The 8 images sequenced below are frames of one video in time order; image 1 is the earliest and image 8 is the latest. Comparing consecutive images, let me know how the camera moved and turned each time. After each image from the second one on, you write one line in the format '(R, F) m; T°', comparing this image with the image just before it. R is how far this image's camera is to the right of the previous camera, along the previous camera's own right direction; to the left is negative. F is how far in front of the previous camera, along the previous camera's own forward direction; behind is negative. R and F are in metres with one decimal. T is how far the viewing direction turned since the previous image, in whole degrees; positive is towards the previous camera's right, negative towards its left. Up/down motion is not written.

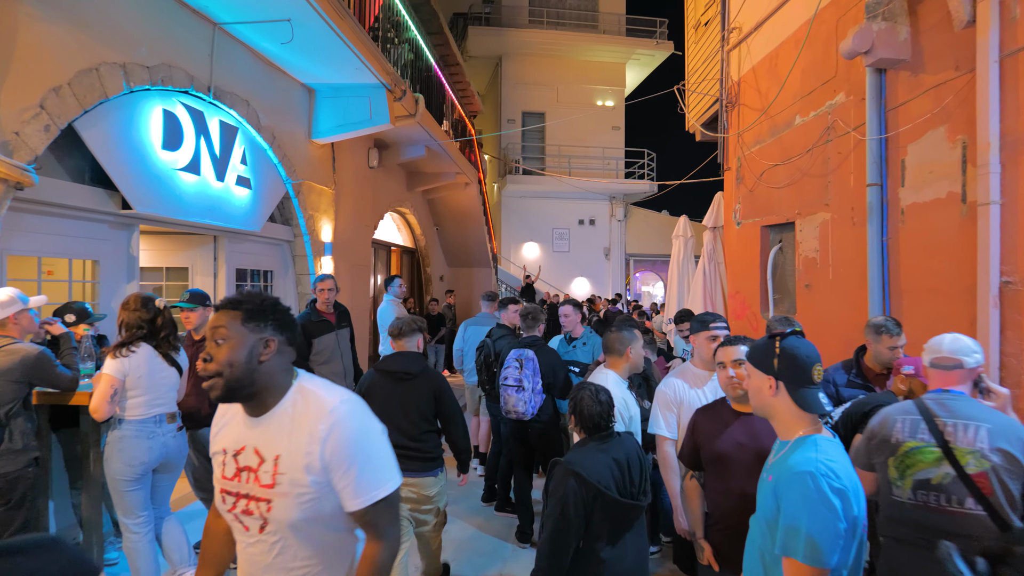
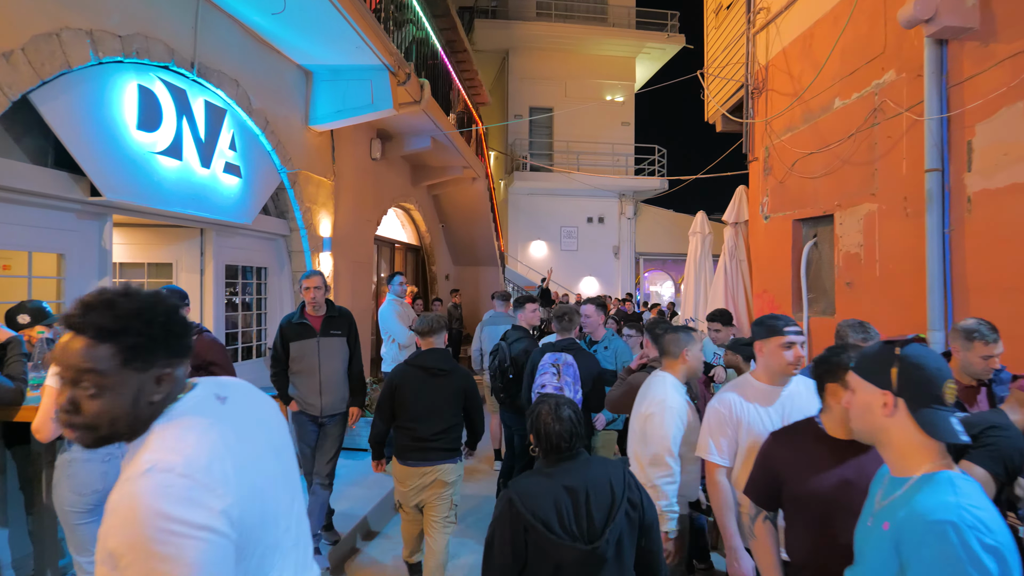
(-0.1, +0.5) m; 0°
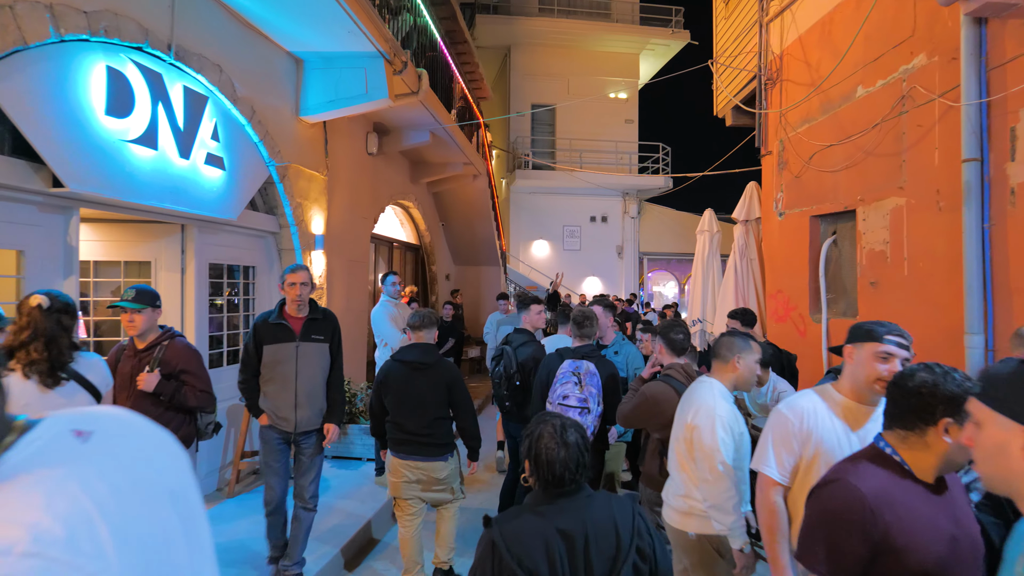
(0.0, +0.3) m; 0°
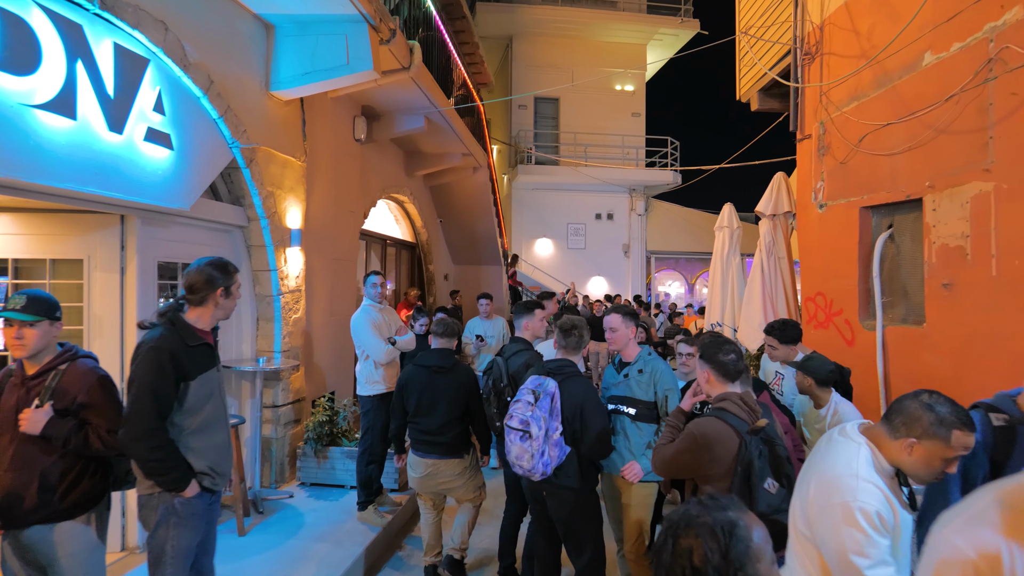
(0.0, +0.7) m; 0°
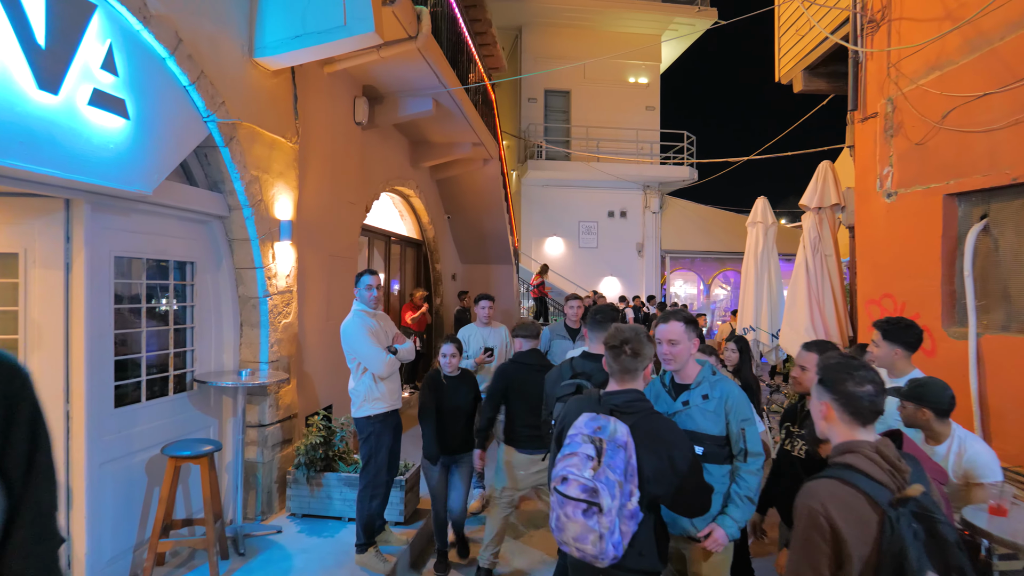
(-0.1, +0.7) m; 0°
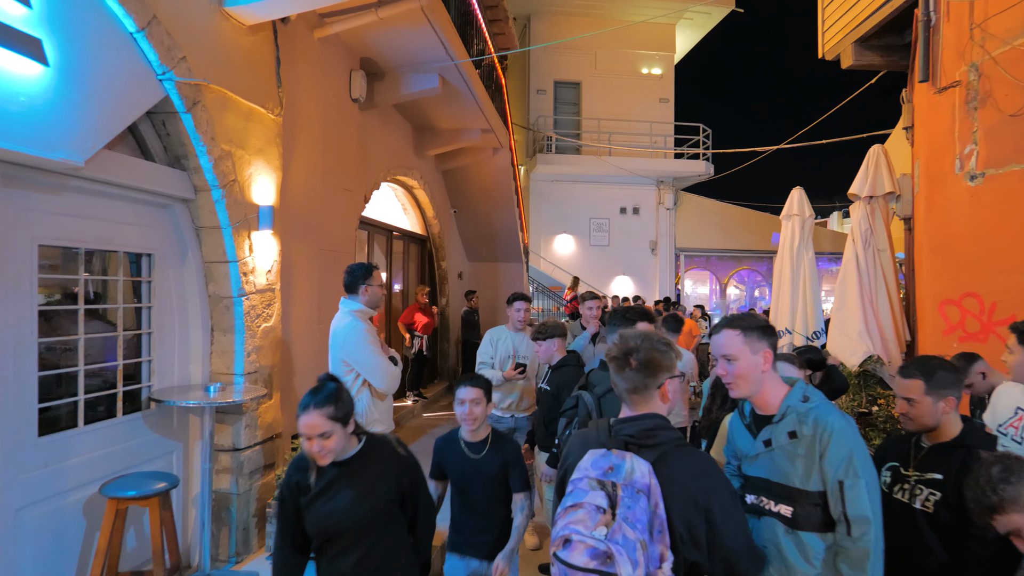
(-0.1, +0.7) m; 0°
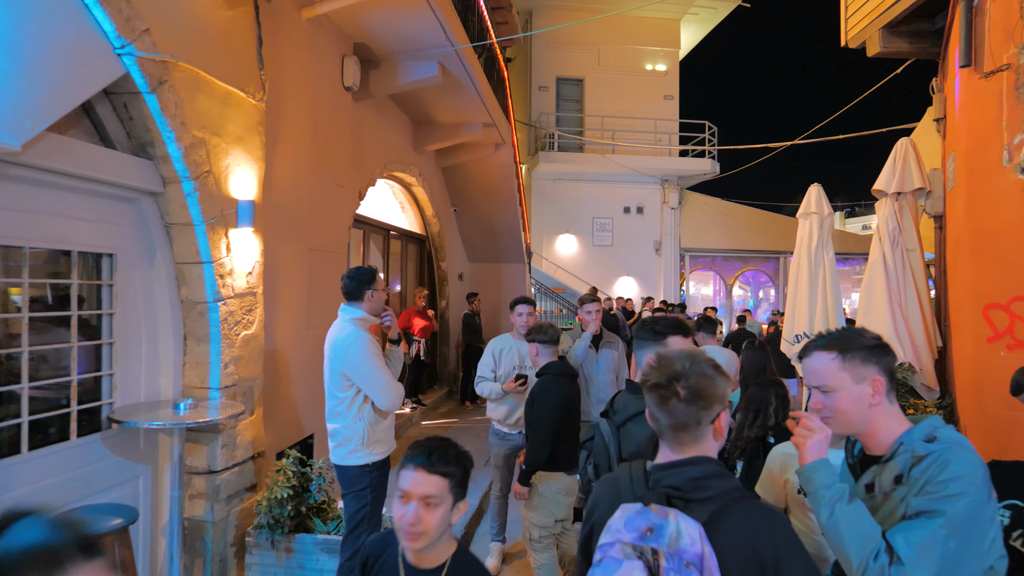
(0.0, +0.4) m; 0°
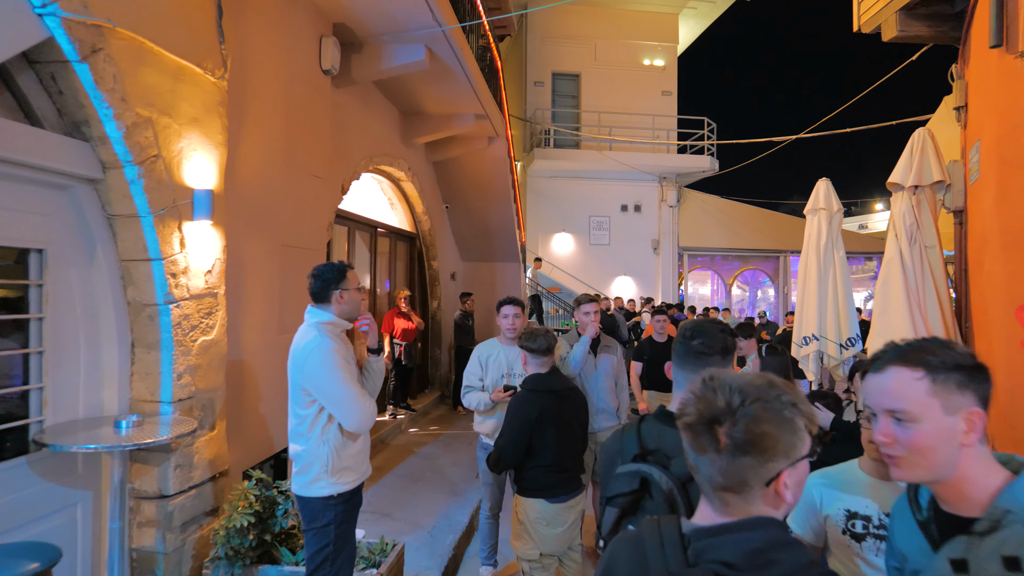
(0.0, +0.4) m; 0°
